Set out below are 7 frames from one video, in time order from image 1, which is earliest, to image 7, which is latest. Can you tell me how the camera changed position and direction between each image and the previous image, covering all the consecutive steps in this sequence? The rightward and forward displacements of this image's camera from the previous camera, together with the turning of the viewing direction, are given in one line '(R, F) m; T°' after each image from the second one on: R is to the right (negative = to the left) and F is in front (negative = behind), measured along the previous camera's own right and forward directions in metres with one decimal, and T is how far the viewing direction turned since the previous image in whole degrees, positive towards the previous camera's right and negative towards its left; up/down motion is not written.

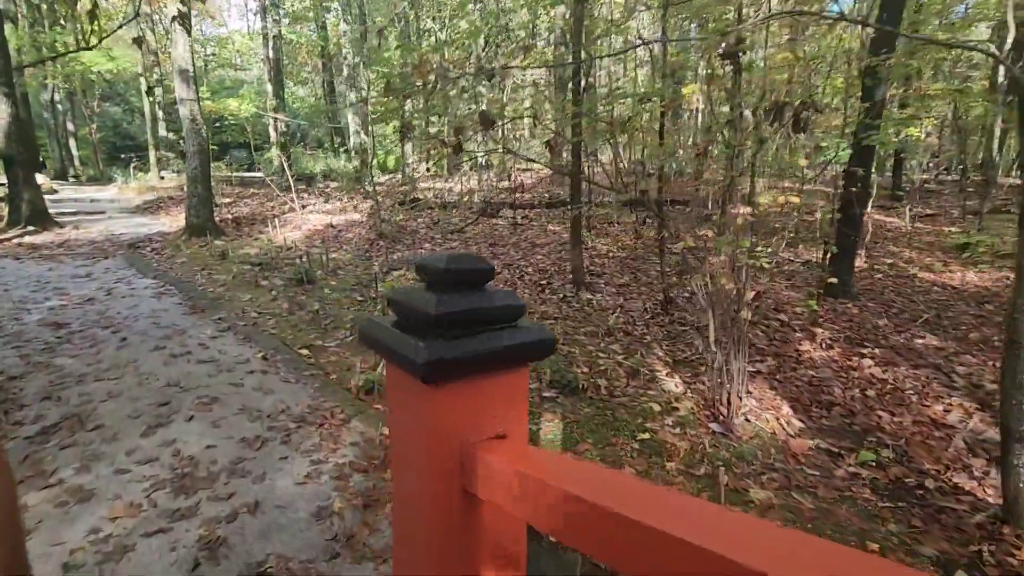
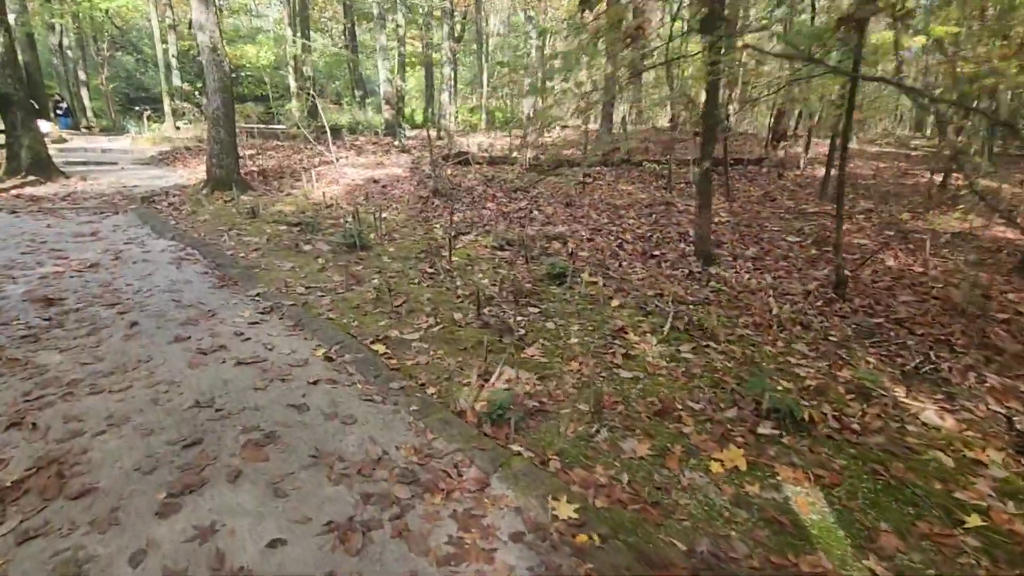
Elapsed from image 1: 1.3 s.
(-1.1, +1.7) m; -1°
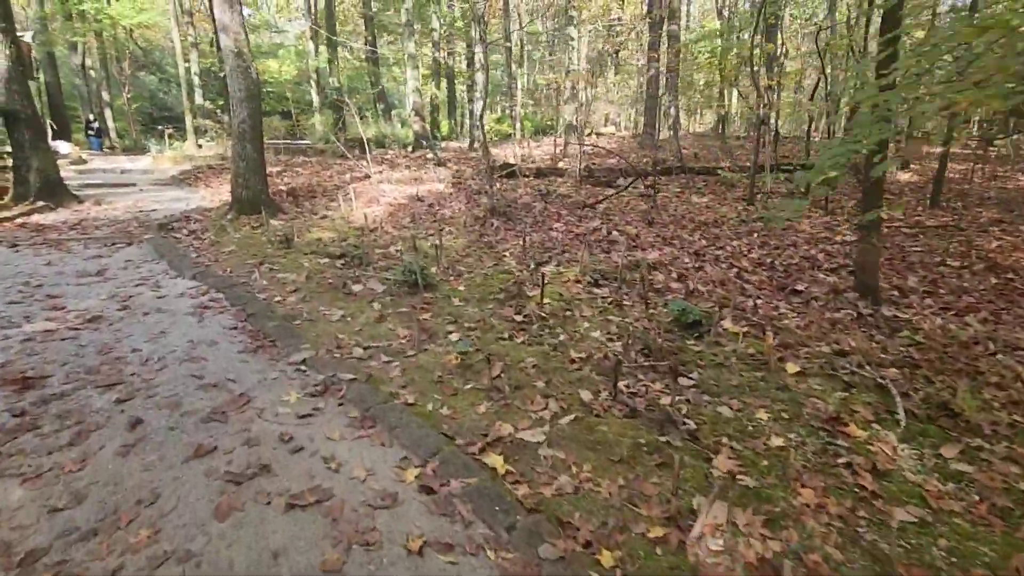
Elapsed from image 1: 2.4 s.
(-0.9, +1.4) m; -2°
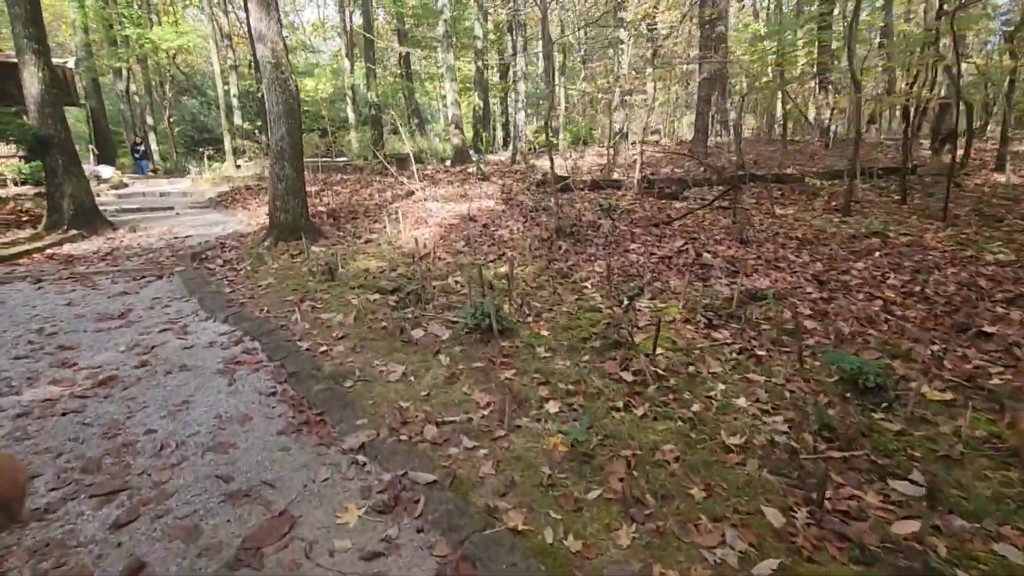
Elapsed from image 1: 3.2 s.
(-0.5, +1.0) m; -3°
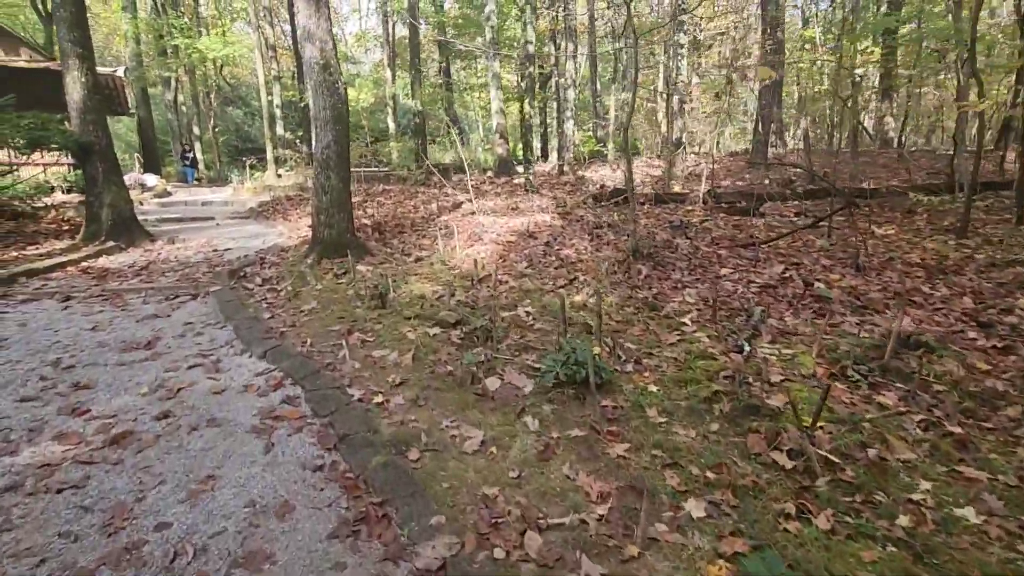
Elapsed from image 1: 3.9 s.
(-0.5, +0.8) m; -3°
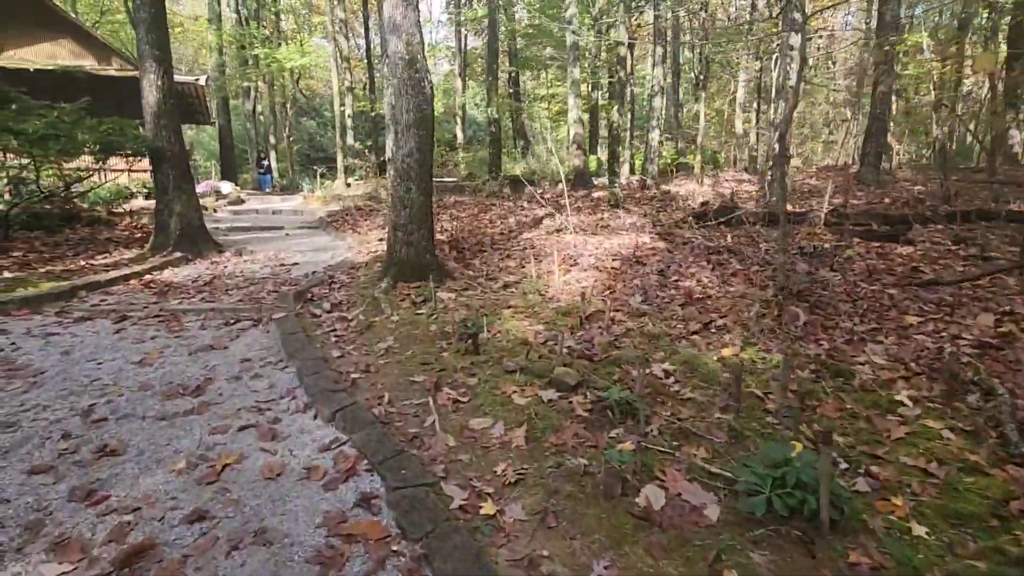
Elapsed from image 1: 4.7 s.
(-0.6, +1.1) m; -6°
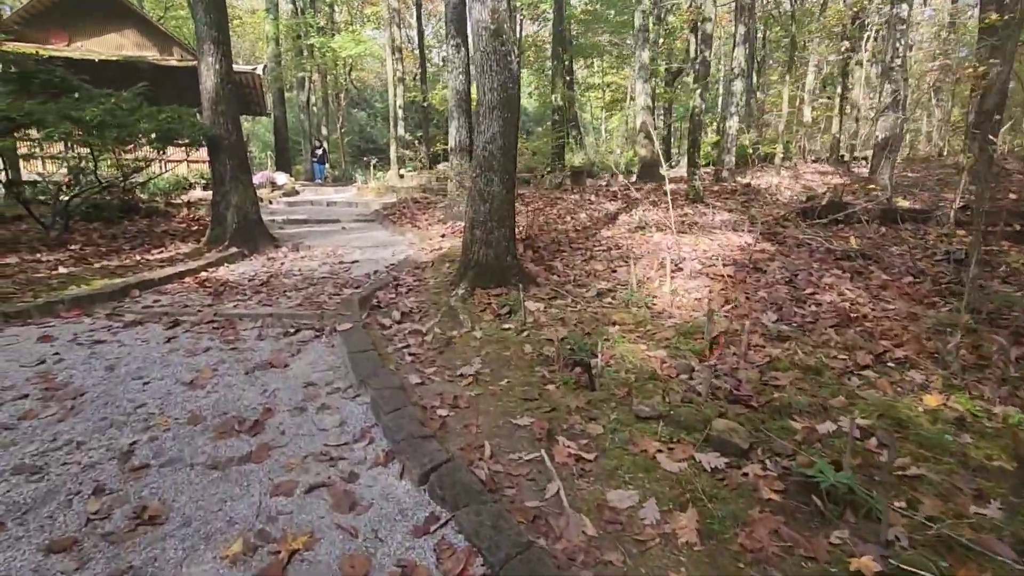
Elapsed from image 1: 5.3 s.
(-0.5, +0.8) m; -4°
